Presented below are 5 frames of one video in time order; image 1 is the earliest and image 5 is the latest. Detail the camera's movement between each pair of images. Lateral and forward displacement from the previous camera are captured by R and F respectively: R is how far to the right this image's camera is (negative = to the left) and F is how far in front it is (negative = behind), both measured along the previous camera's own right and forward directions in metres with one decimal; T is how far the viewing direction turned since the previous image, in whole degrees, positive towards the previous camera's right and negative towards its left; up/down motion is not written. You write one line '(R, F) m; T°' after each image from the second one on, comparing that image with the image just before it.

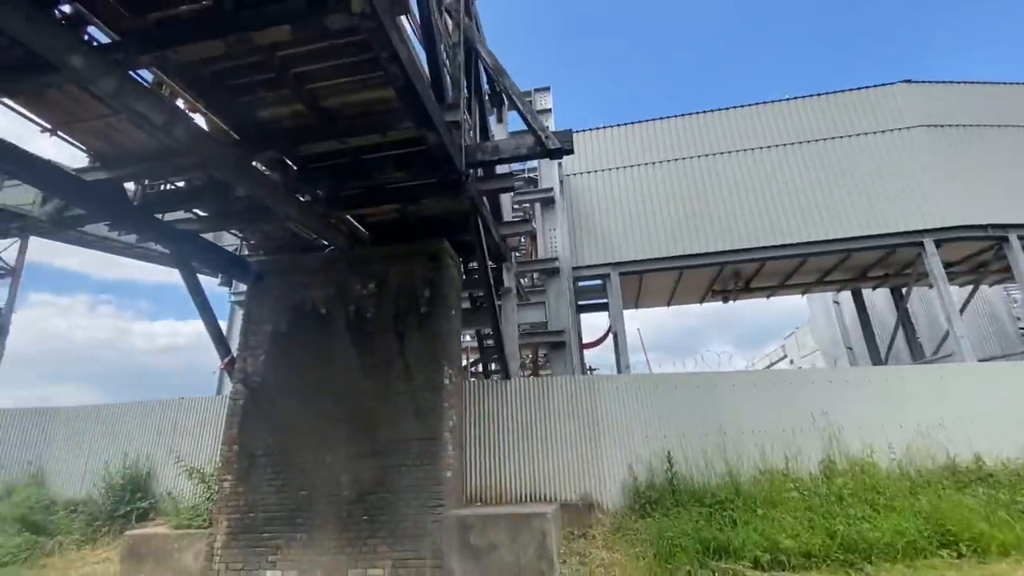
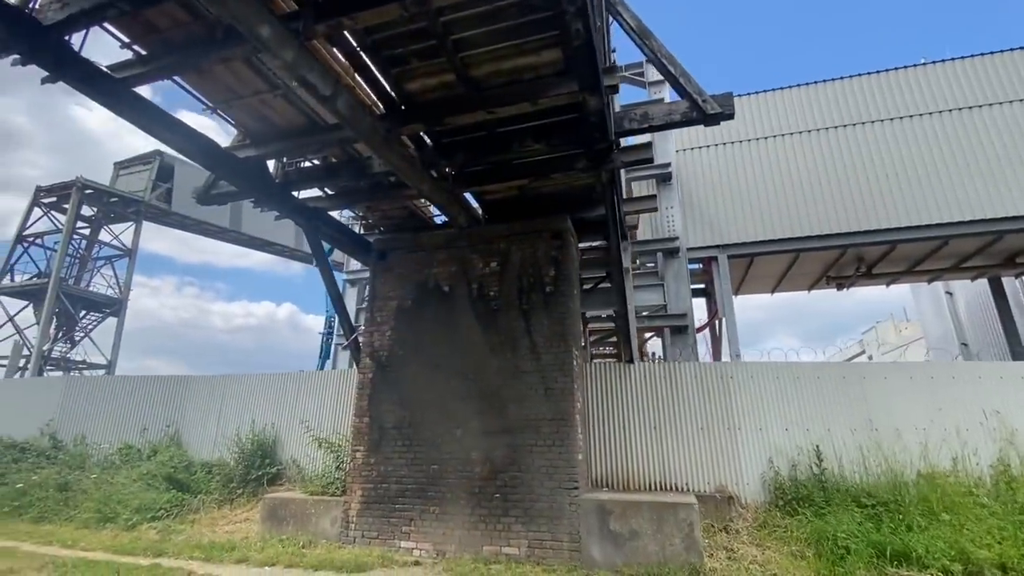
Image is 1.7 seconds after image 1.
(-0.9, +0.2) m; -6°
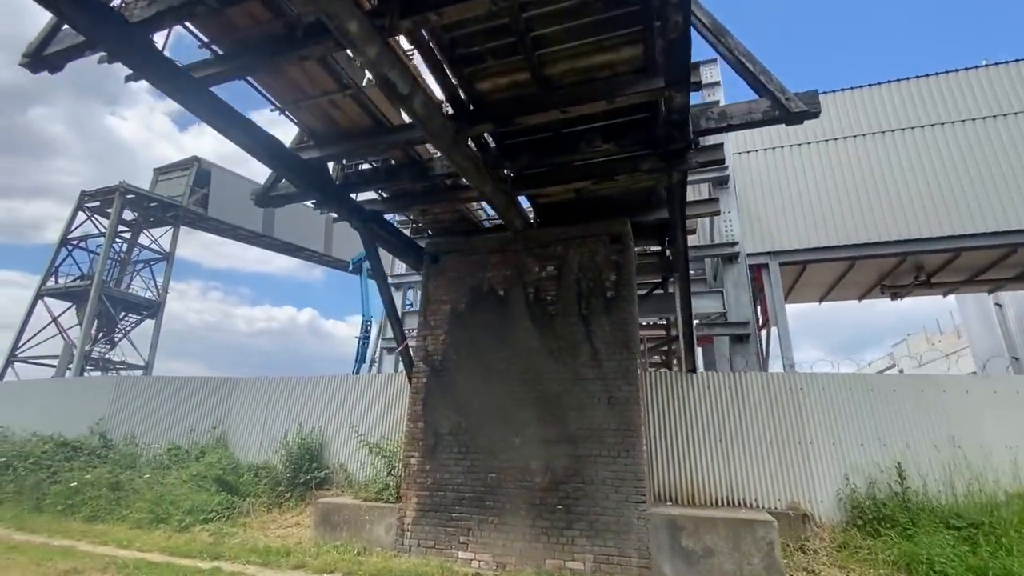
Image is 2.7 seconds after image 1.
(-0.5, +0.1) m; -2°
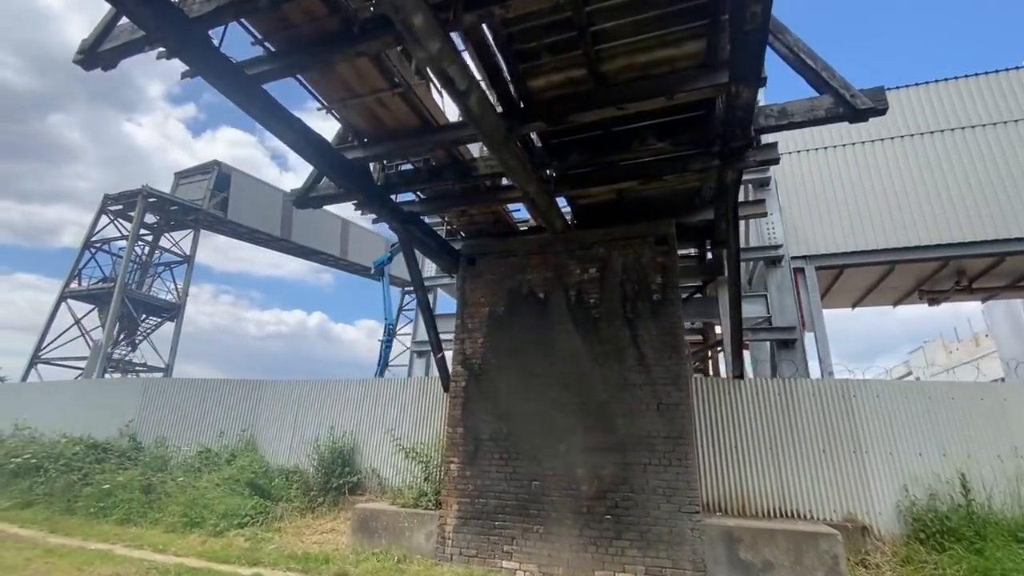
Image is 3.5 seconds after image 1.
(-0.4, +0.1) m; -1°
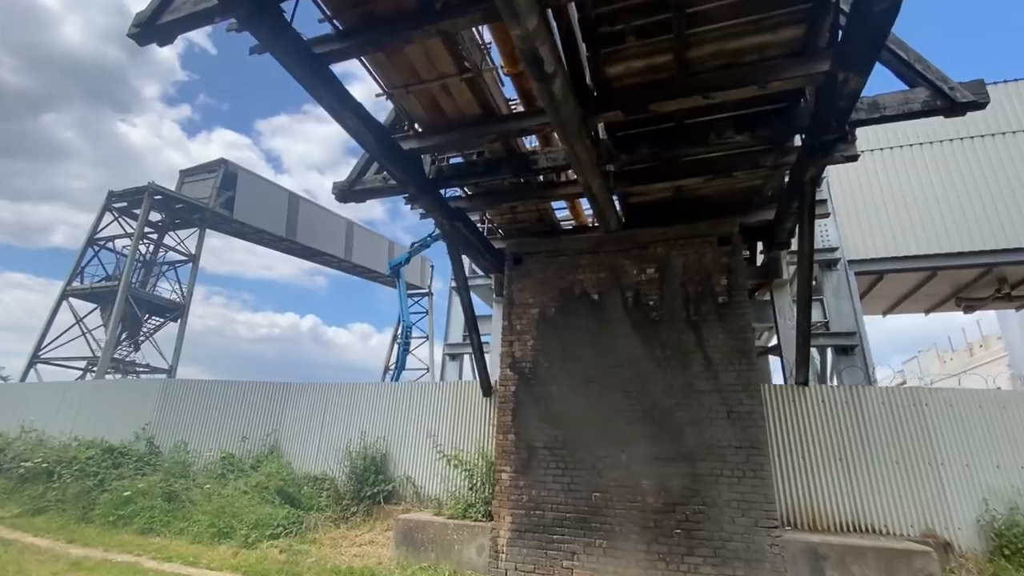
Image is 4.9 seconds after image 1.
(-0.7, +0.3) m; +1°
